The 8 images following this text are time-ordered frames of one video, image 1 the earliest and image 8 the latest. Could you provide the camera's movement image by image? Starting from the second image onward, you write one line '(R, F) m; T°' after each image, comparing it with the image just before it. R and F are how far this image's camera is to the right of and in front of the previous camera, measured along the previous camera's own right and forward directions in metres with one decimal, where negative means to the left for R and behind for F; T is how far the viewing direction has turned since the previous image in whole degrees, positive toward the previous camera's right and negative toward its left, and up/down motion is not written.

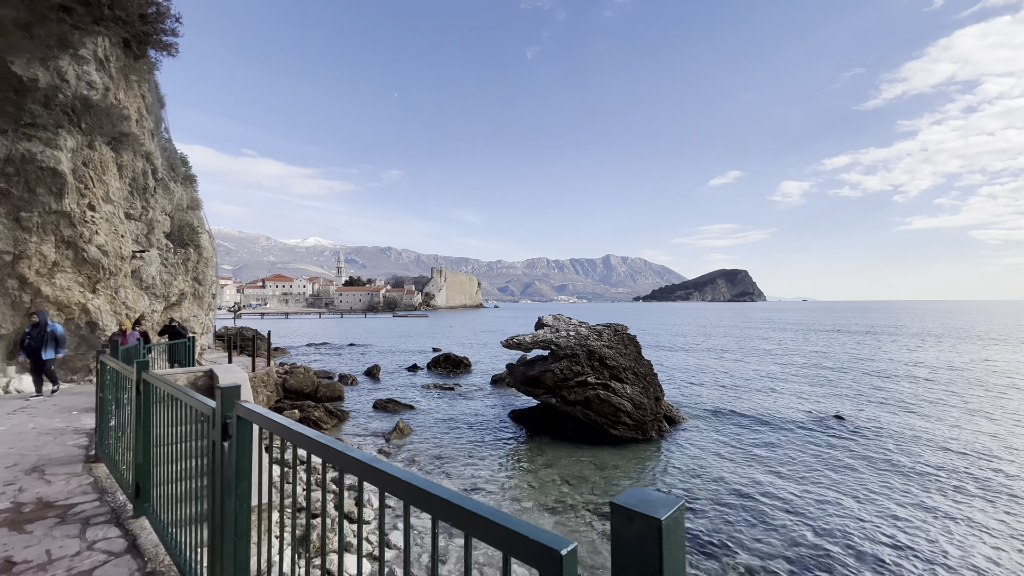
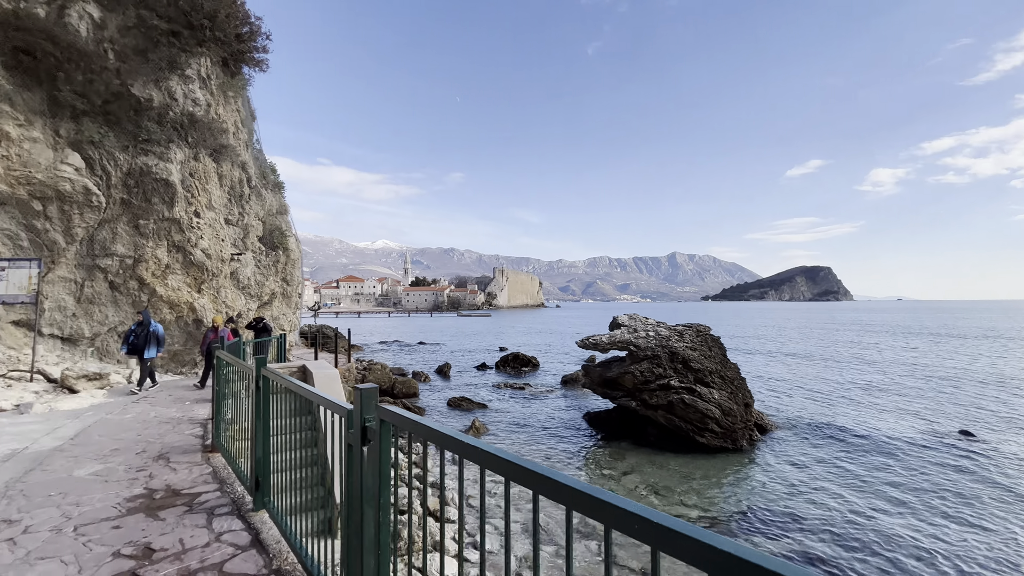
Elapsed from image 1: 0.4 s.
(-0.4, +0.2) m; -8°
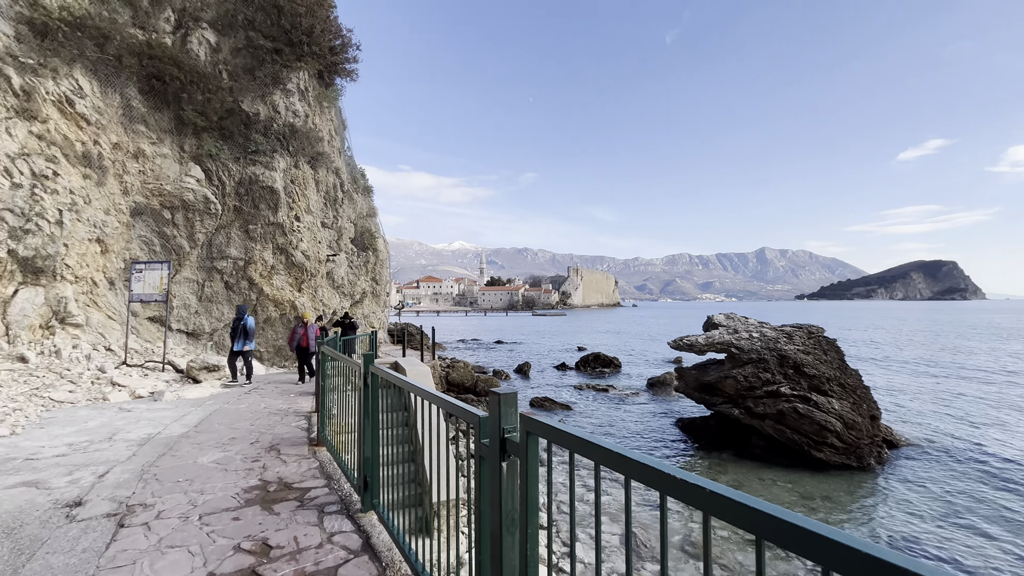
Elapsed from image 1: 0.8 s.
(-0.3, +0.3) m; -9°
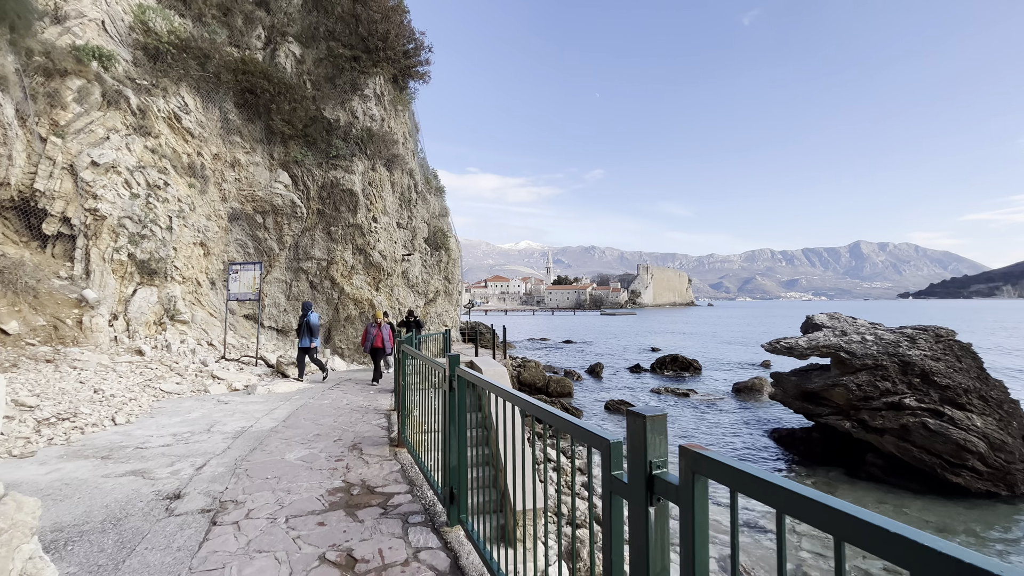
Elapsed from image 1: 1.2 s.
(-0.2, +0.4) m; -8°
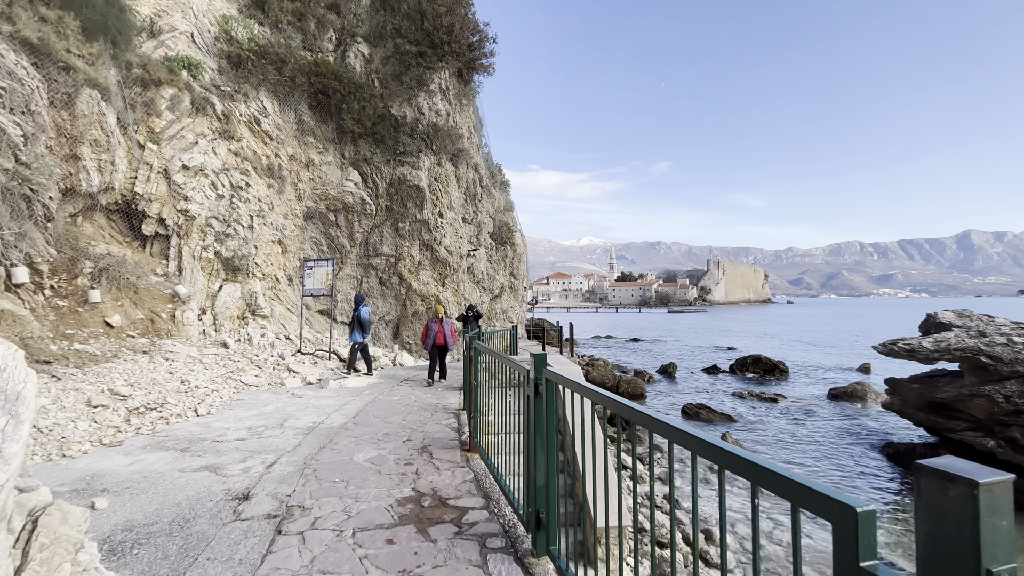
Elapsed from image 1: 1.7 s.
(-0.2, +0.5) m; -8°
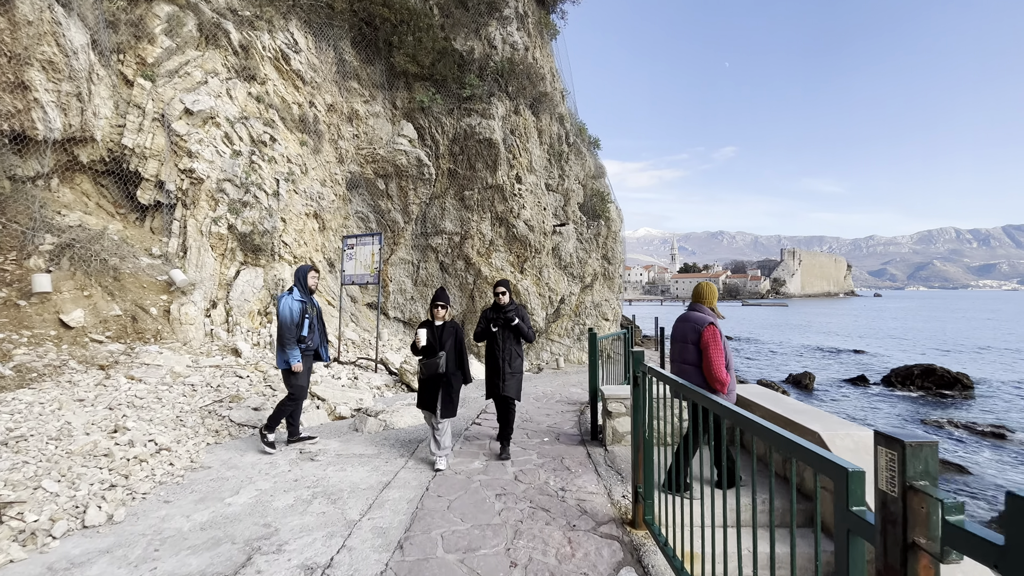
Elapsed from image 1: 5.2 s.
(-1.2, +3.7) m; -7°
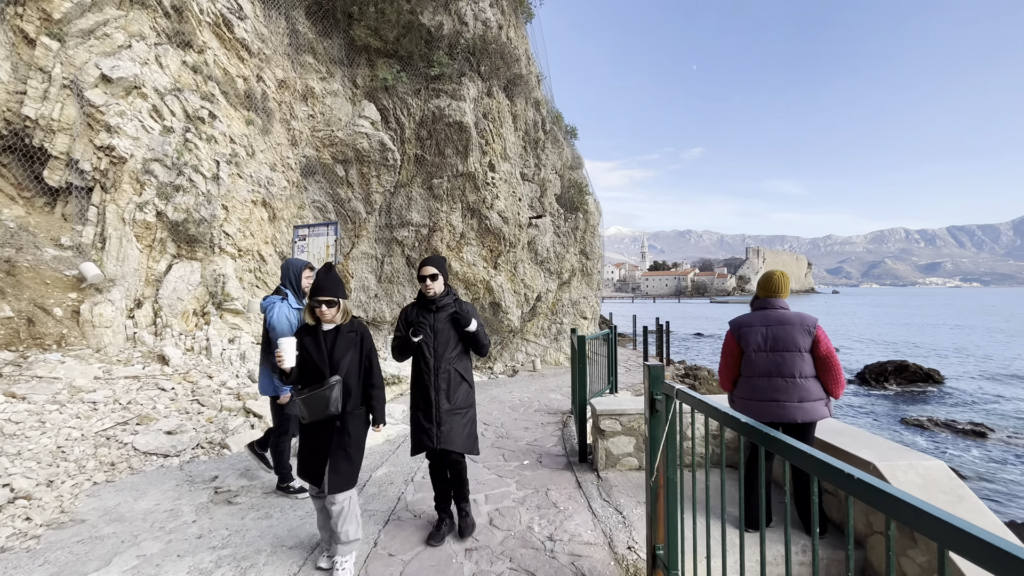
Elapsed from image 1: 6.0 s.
(0.0, +0.8) m; +3°
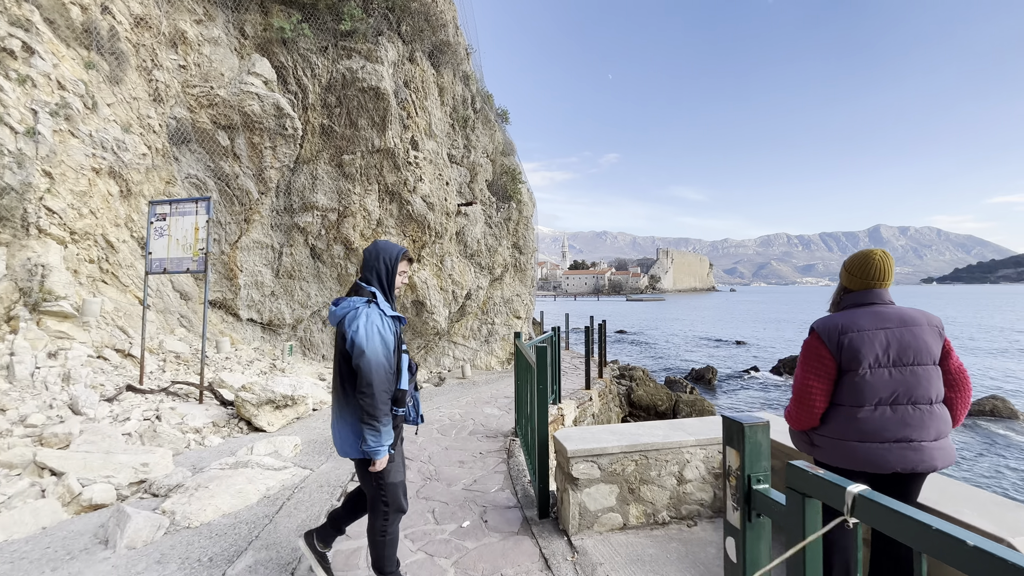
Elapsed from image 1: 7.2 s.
(-0.1, +1.2) m; +10°
